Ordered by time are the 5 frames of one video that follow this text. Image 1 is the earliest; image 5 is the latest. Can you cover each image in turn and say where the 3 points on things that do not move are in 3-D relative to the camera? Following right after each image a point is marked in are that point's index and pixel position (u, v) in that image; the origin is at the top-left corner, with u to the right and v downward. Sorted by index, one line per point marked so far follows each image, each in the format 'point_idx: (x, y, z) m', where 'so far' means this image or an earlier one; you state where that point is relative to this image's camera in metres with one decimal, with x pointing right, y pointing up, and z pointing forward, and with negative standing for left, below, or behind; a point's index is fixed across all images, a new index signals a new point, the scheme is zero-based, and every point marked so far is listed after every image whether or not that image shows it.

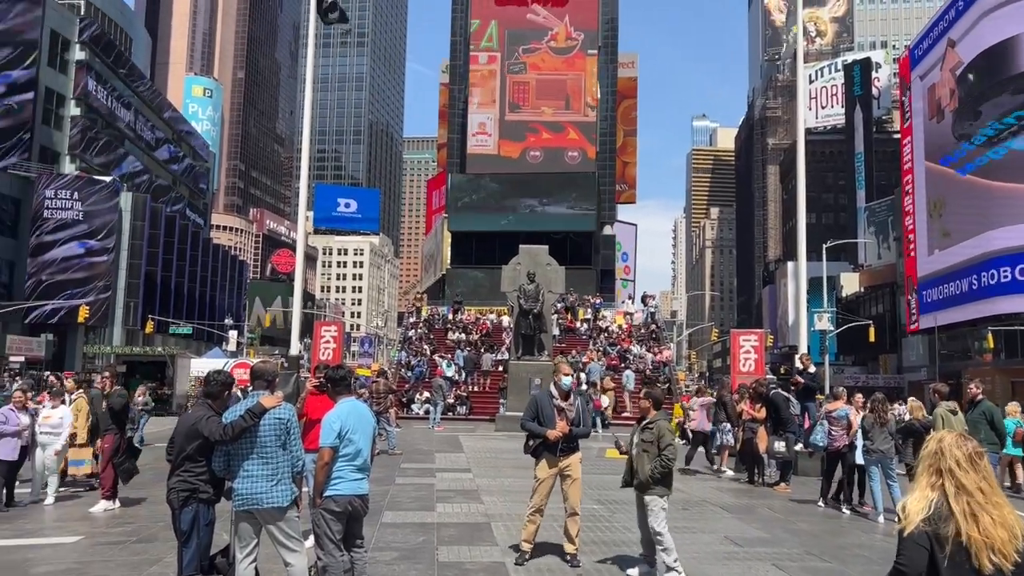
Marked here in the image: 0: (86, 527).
0: (-5.6, -3.2, +10.4) m
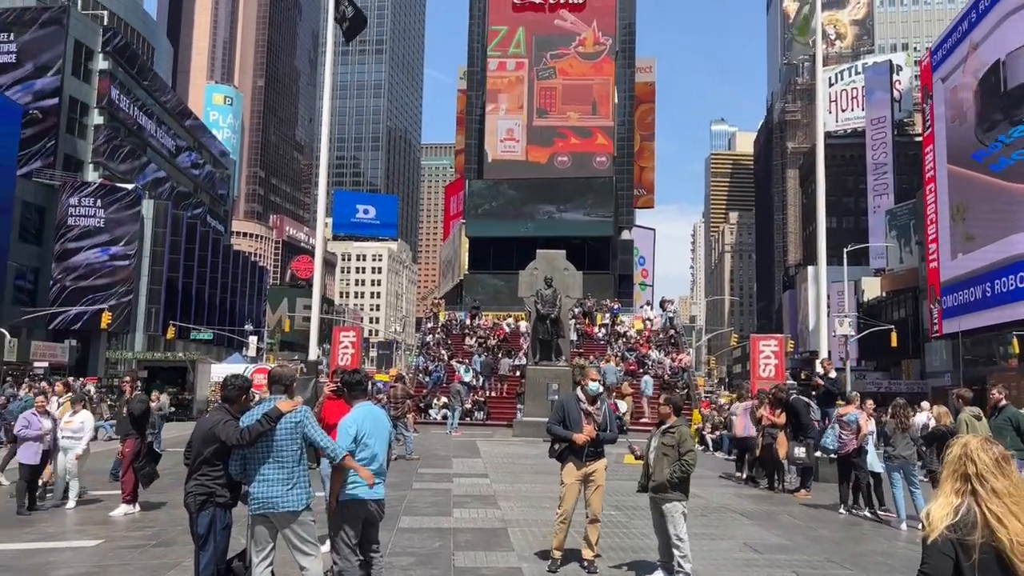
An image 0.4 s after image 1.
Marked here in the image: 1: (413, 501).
0: (-5.4, -3.2, +10.5) m
1: (-1.5, -3.2, +12.0) m
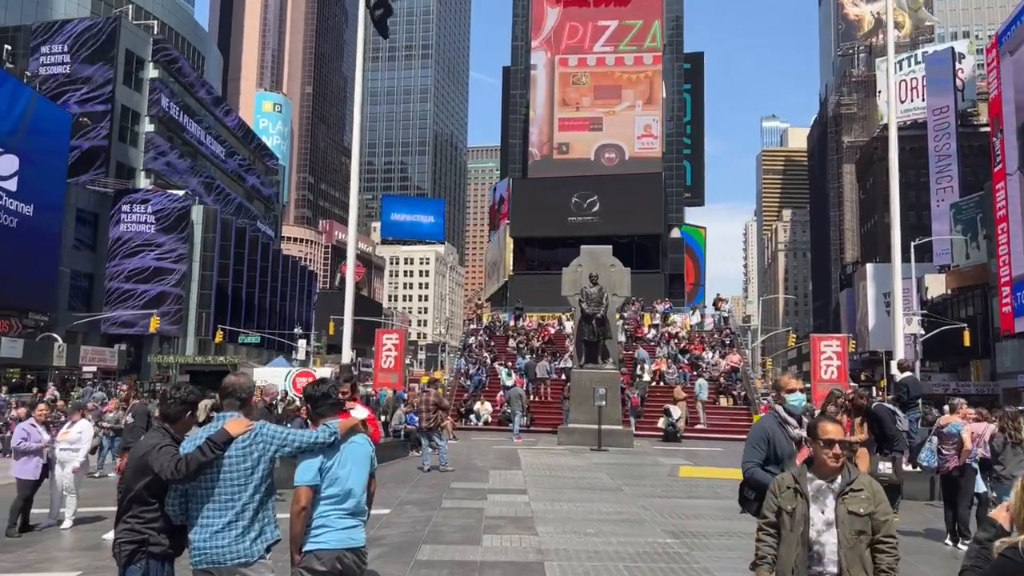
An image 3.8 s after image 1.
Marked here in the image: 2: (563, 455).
0: (-5.0, -3.2, +9.4) m
1: (-1.0, -3.2, +10.5) m
2: (+1.2, -4.1, +19.3) m
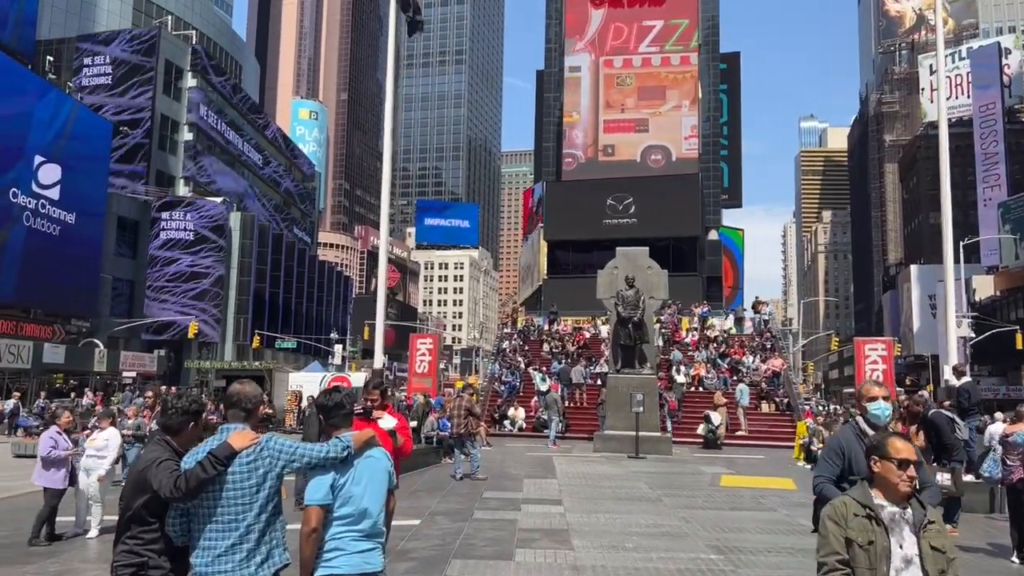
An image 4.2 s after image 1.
0: (-4.6, -3.3, +9.1) m
1: (-0.5, -3.2, +10.1) m
2: (+2.1, -4.2, +18.8) m
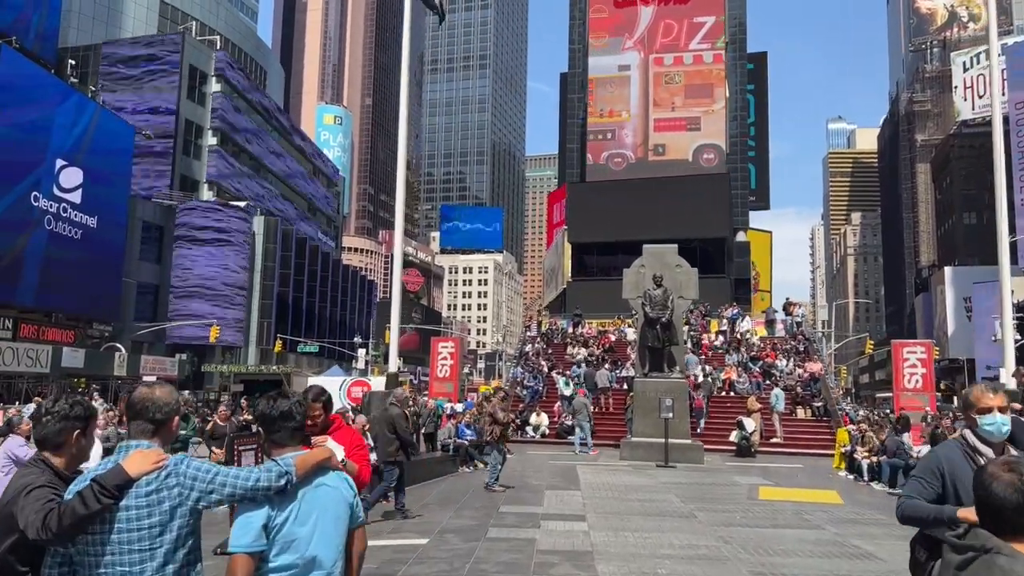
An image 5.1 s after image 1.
0: (-4.4, -3.2, +8.1) m
1: (-0.3, -3.1, +9.0) m
2: (+2.5, -4.1, +17.6) m
